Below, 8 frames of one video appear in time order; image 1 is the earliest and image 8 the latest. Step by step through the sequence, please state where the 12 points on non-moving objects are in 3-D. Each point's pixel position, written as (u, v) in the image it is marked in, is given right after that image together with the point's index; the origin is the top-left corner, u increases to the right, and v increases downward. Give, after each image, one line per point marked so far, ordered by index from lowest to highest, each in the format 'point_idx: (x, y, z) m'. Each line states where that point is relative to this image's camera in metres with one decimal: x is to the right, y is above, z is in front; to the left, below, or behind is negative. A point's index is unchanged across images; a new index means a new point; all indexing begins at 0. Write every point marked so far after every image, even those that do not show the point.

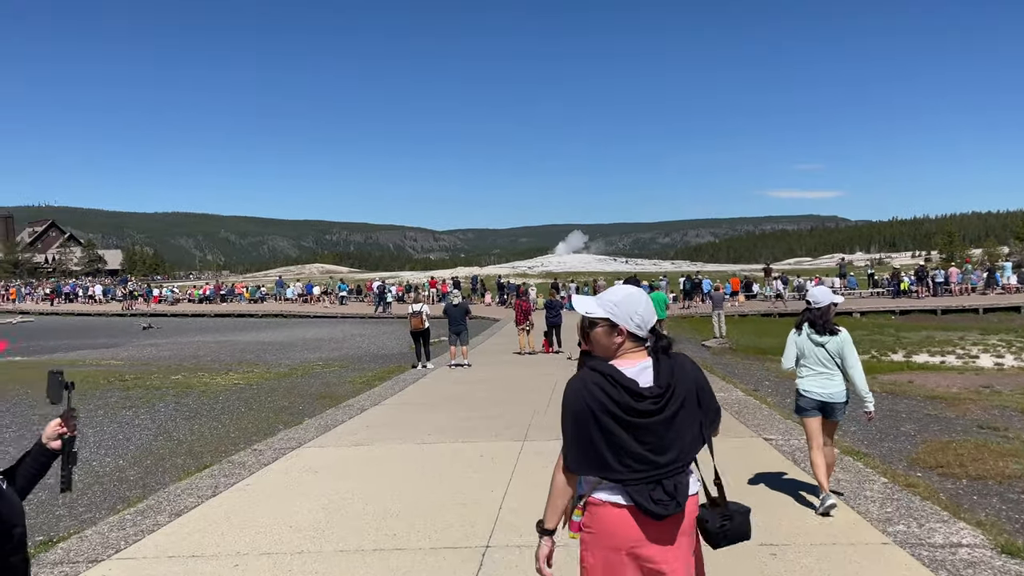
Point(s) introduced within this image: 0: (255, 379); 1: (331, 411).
0: (-5.7, -2.0, +14.9) m
1: (-2.6, -1.8, +9.6) m
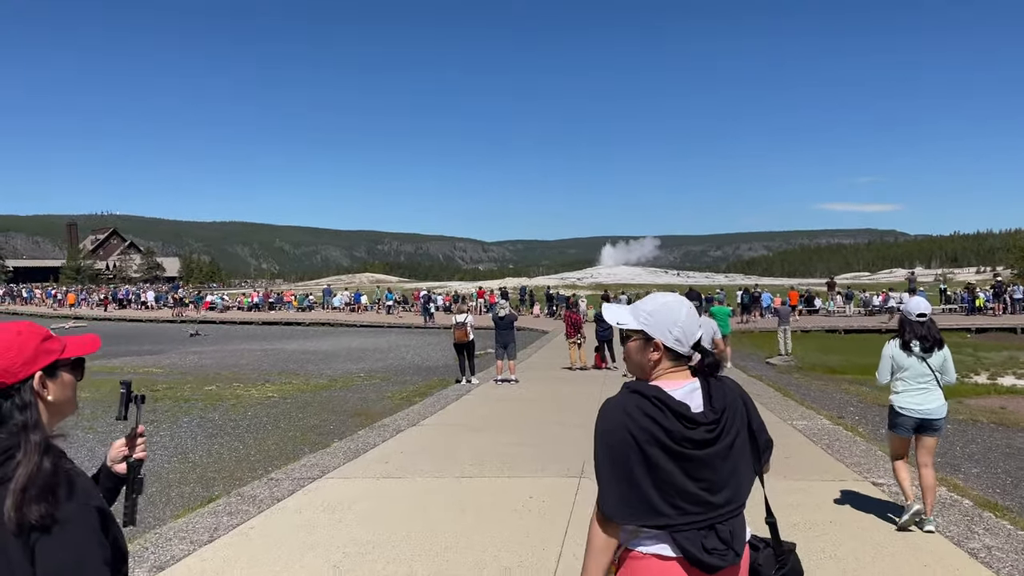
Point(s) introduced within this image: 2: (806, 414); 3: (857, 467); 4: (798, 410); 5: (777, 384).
0: (-4.6, -2.2, +14.2) m
1: (-1.9, -1.9, +8.7) m
2: (+4.0, -1.7, +9.2) m
3: (+3.5, -1.8, +6.9) m
4: (+4.0, -1.7, +9.5) m
5: (+5.2, -1.9, +13.3) m
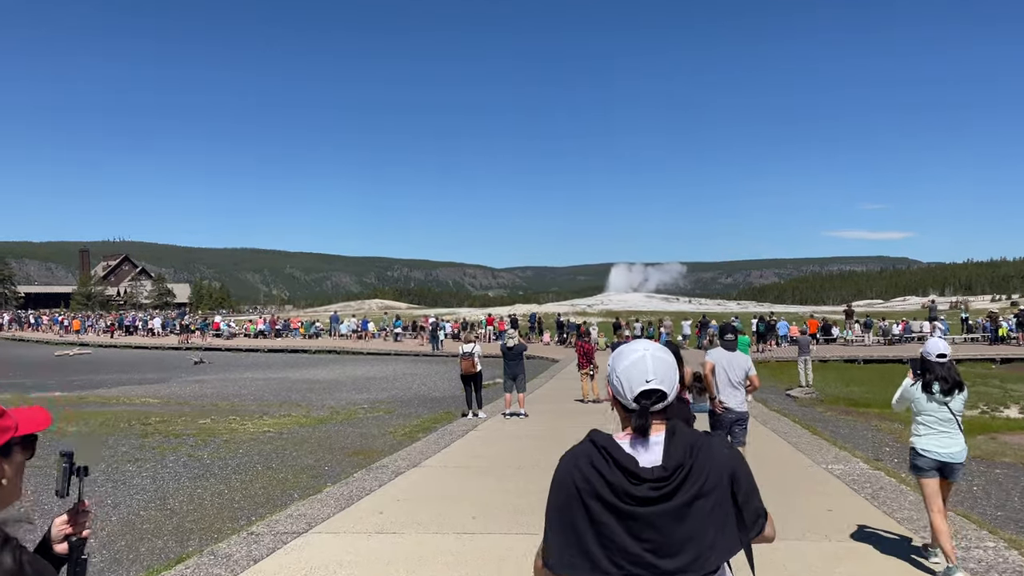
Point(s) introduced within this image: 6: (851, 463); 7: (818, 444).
0: (-4.5, -2.8, +13.5) m
1: (-1.8, -2.2, +8.0) m
2: (+4.1, -2.1, +8.4) m
3: (+3.6, -2.1, +6.1) m
4: (+4.1, -2.1, +8.7) m
5: (+5.4, -2.4, +12.5) m
6: (+4.0, -2.1, +8.0) m
7: (+4.2, -2.1, +9.2) m
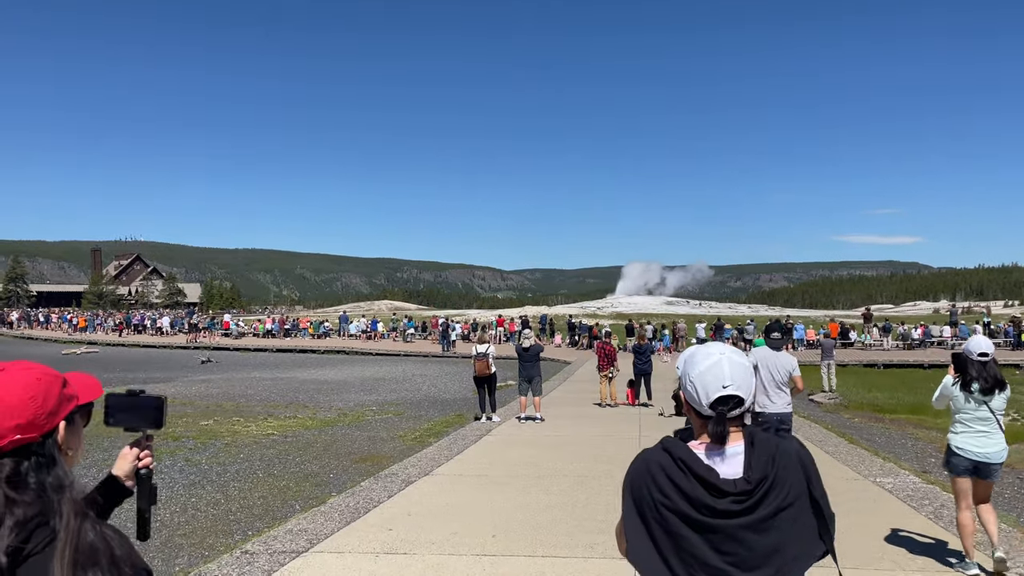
0: (-4.2, -2.7, +13.0) m
1: (-1.6, -2.2, +7.4) m
2: (+4.3, -2.1, +7.8) m
3: (+3.8, -2.1, +5.5) m
4: (+4.3, -2.1, +8.0) m
5: (+5.7, -2.4, +11.8) m
6: (+4.3, -2.1, +7.3) m
7: (+4.4, -2.1, +8.5) m
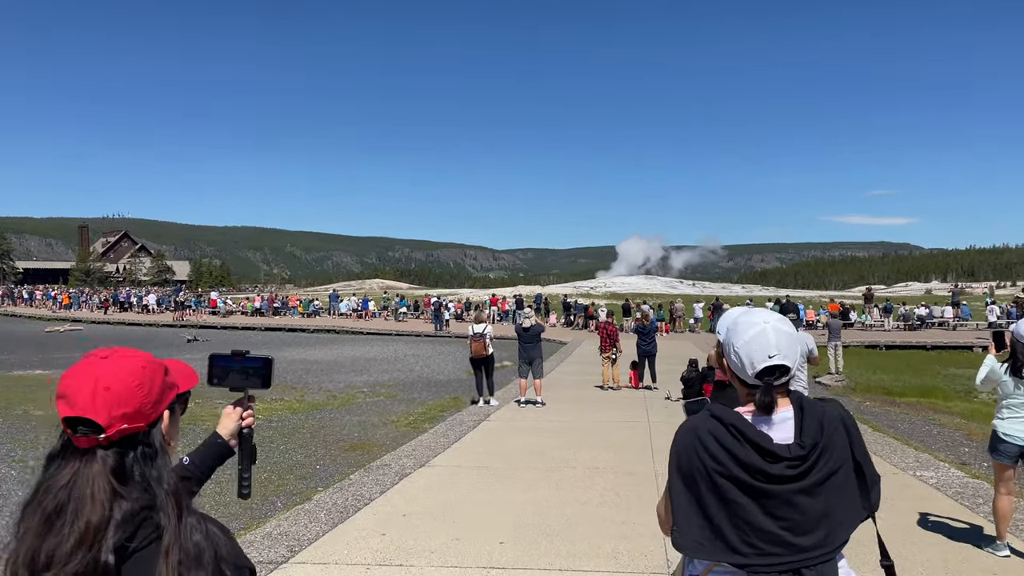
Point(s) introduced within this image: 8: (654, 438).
0: (-4.2, -2.3, +12.2) m
1: (-1.6, -1.9, +6.8) m
2: (+4.4, -1.8, +7.1) m
3: (+3.9, -1.9, +4.9) m
4: (+4.4, -1.8, +7.4) m
5: (+5.7, -2.1, +11.2) m
6: (+4.3, -1.8, +6.7) m
7: (+4.4, -1.8, +7.9) m
8: (+1.9, -2.0, +8.9) m
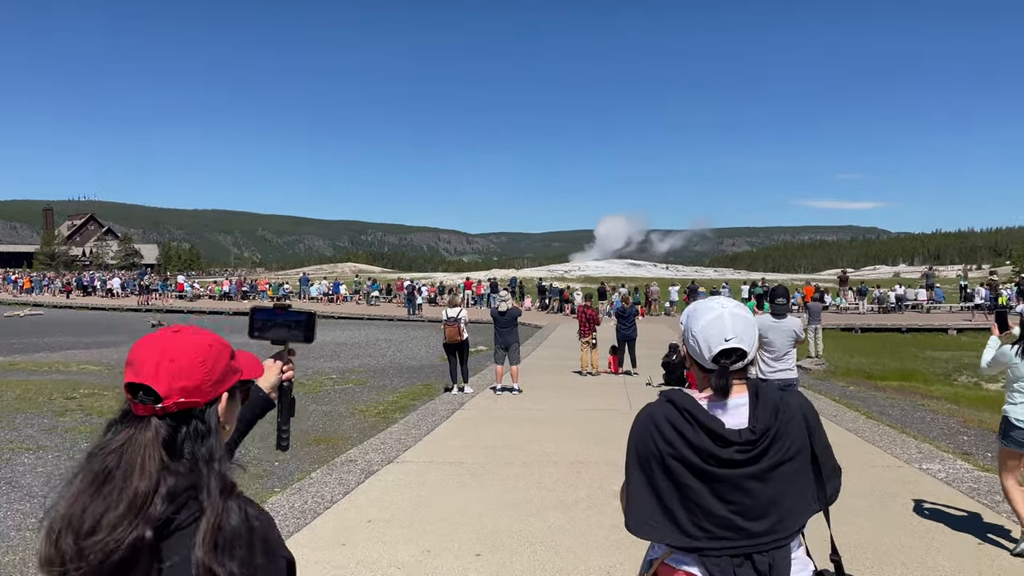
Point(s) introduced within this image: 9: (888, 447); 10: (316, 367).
0: (-4.6, -2.0, +11.5) m
1: (-1.8, -1.7, +6.1) m
2: (+4.2, -1.6, +6.7) m
3: (+3.7, -1.8, +4.4) m
4: (+4.2, -1.6, +7.0) m
5: (+5.3, -1.8, +10.9) m
6: (+4.1, -1.6, +6.3) m
7: (+4.2, -1.6, +7.5) m
8: (+1.6, -1.7, +8.4) m
9: (+3.8, -1.6, +6.8) m
10: (-5.5, -2.1, +18.7) m
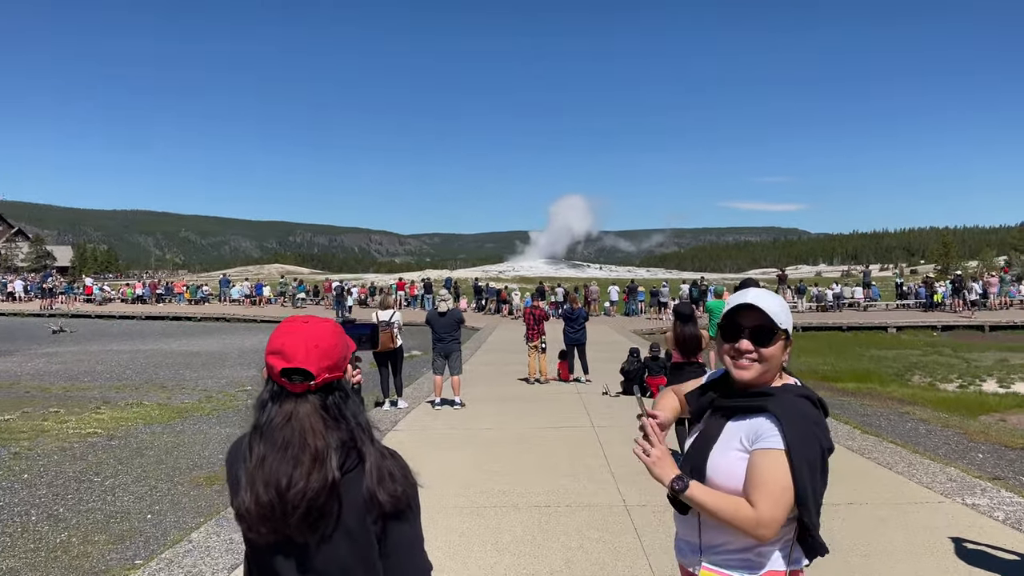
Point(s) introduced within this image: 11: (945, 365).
0: (-5.5, -2.0, +9.6) m
1: (-2.1, -1.7, +4.5) m
2: (+3.7, -1.6, +5.7) m
3: (+3.5, -1.7, +3.3) m
4: (+3.7, -1.6, +6.0) m
5: (+4.4, -1.7, +9.9) m
6: (+3.7, -1.6, +5.2) m
7: (+3.7, -1.6, +6.4) m
8: (+1.0, -1.7, +7.1) m
9: (+3.4, -1.6, +5.7) m
10: (-7.0, -2.1, +16.7) m
11: (+11.1, -2.0, +17.1) m
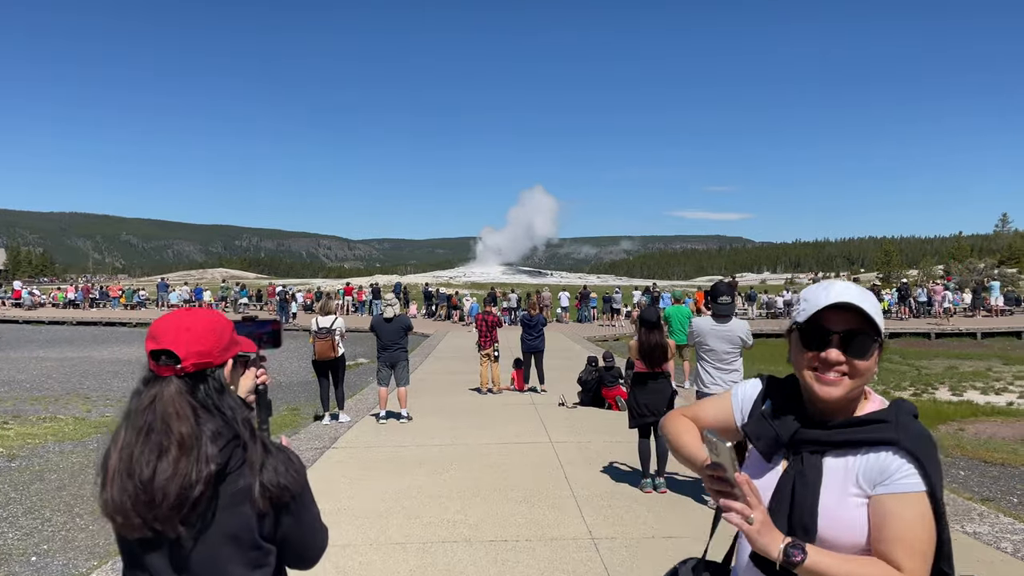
0: (-6.1, -2.0, +8.5) m
1: (-2.4, -1.7, +3.7) m
2: (+3.4, -1.6, +5.3) m
3: (+3.3, -1.7, +2.9) m
4: (+3.3, -1.6, +5.6) m
5: (+3.7, -1.8, +9.6) m
6: (+3.4, -1.6, +4.8) m
7: (+3.2, -1.6, +6.0) m
8: (+0.6, -1.8, +6.4) m
9: (+3.0, -1.6, +5.3) m
10: (-8.2, -2.2, +15.4) m
11: (+9.9, -2.2, +17.2) m
